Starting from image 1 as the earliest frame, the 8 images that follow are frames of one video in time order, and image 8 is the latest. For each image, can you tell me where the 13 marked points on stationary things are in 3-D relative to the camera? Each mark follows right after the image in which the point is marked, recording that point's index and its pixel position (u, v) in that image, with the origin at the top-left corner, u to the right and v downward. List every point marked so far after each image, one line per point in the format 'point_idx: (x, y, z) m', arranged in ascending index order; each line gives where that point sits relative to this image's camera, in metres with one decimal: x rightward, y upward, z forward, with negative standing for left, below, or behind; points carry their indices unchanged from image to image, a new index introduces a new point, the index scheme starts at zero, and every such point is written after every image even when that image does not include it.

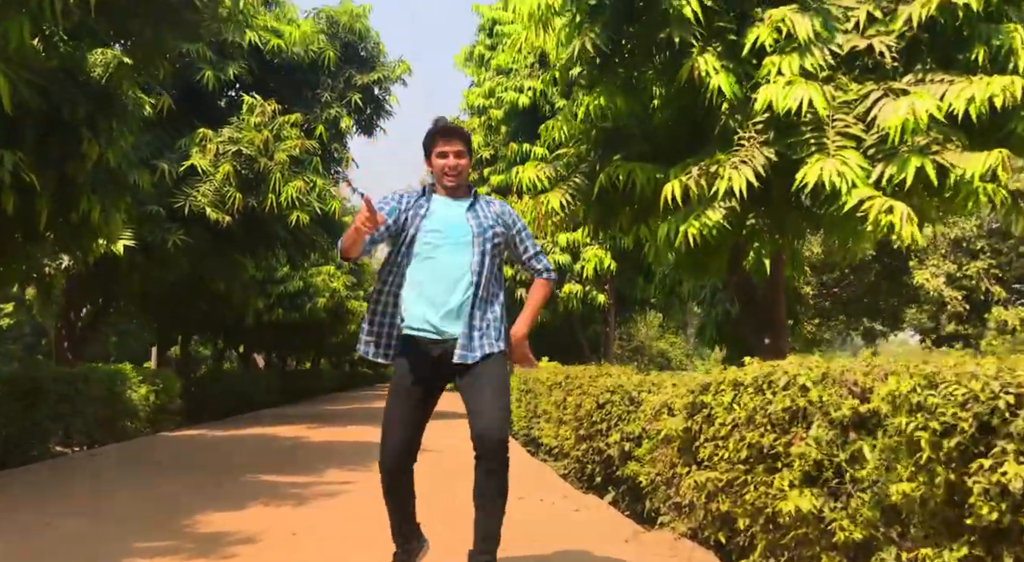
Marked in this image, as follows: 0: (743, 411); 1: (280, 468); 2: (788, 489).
0: (+0.9, -0.5, +3.4) m
1: (-2.0, -1.7, +7.5) m
2: (+1.0, -0.7, +3.0) m
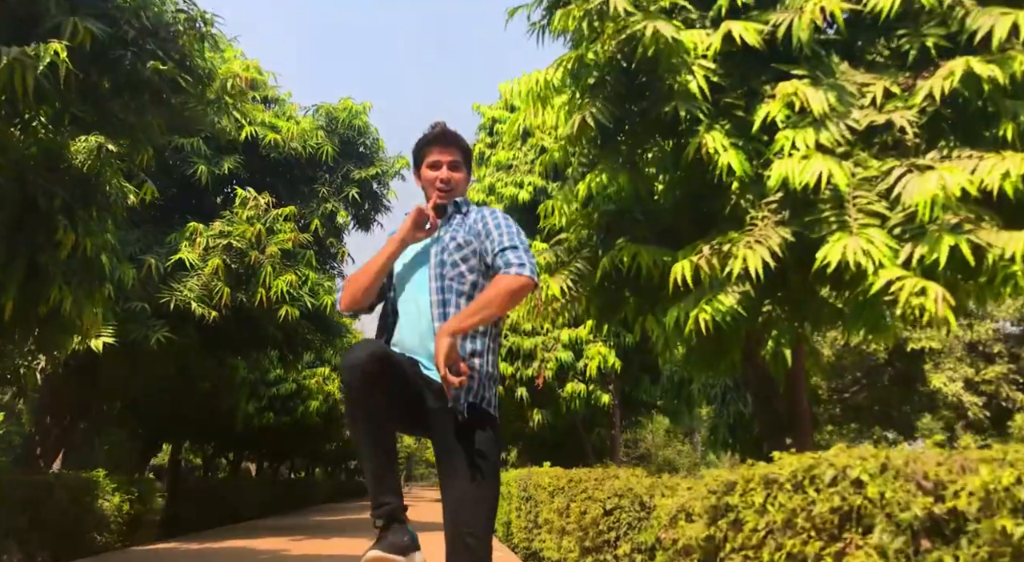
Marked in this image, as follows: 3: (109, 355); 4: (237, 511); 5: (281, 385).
0: (+0.9, -0.8, +2.9) m
1: (-2.1, -2.4, +6.8) m
2: (+1.0, -1.0, +2.5) m
3: (-4.7, -0.9, +10.1) m
4: (-6.1, -5.1, +19.0) m
5: (-4.6, -2.1, +17.1) m
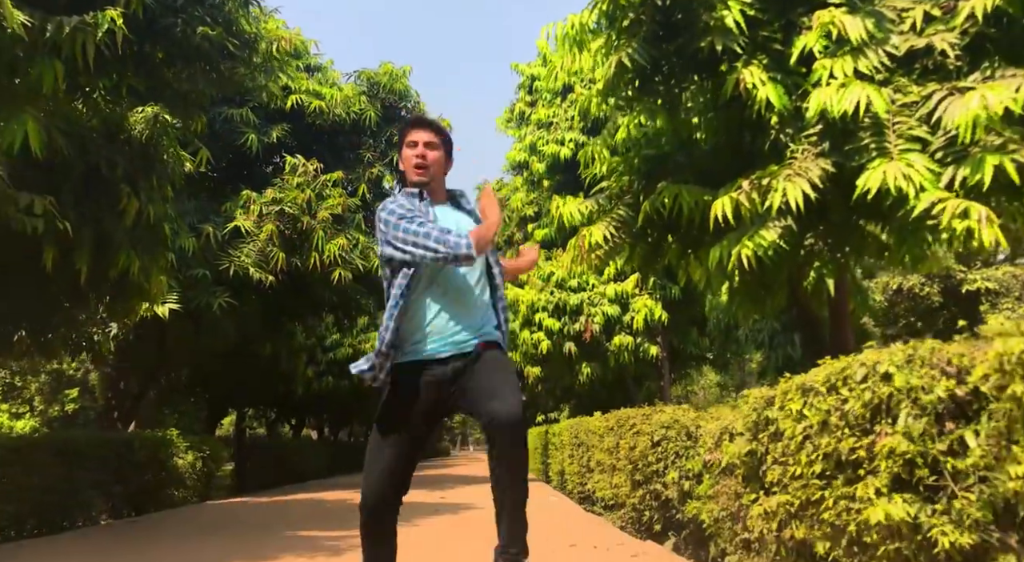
0: (+1.1, -0.5, +3.0) m
1: (-1.6, -2.1, +7.2) m
2: (+1.1, -0.7, +2.6) m
3: (-4.1, -0.5, +10.5) m
4: (-4.8, -4.4, +19.6) m
5: (-3.6, -1.4, +17.6) m
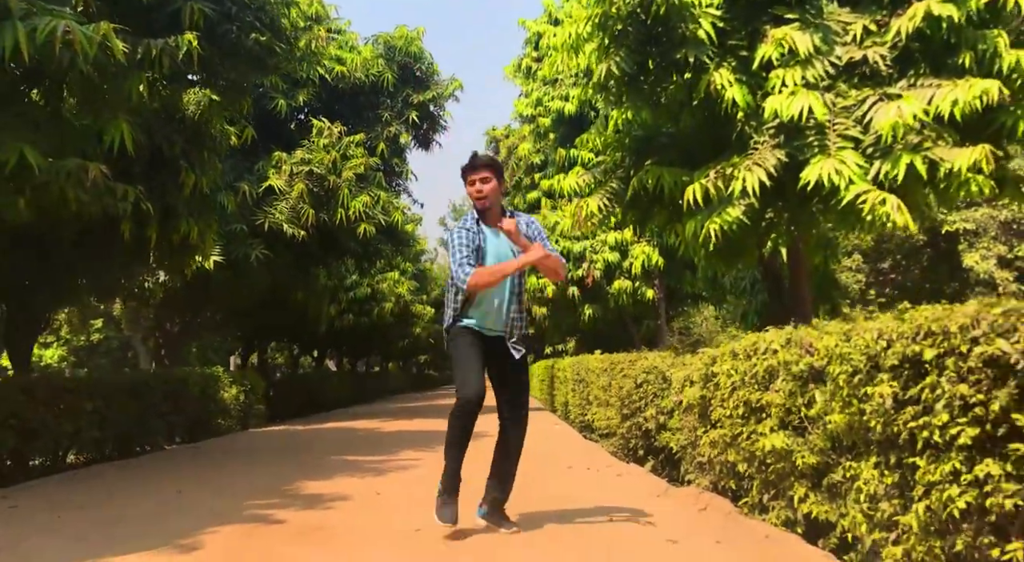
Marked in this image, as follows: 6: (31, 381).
0: (+1.1, -0.4, +4.2) m
1: (-1.5, -1.7, +8.5) m
2: (+1.1, -0.7, +3.8) m
3: (-4.0, +0.1, +11.7) m
4: (-4.6, -3.0, +21.1) m
5: (-3.4, -0.2, +18.8) m
6: (-4.1, -0.9, +7.3) m
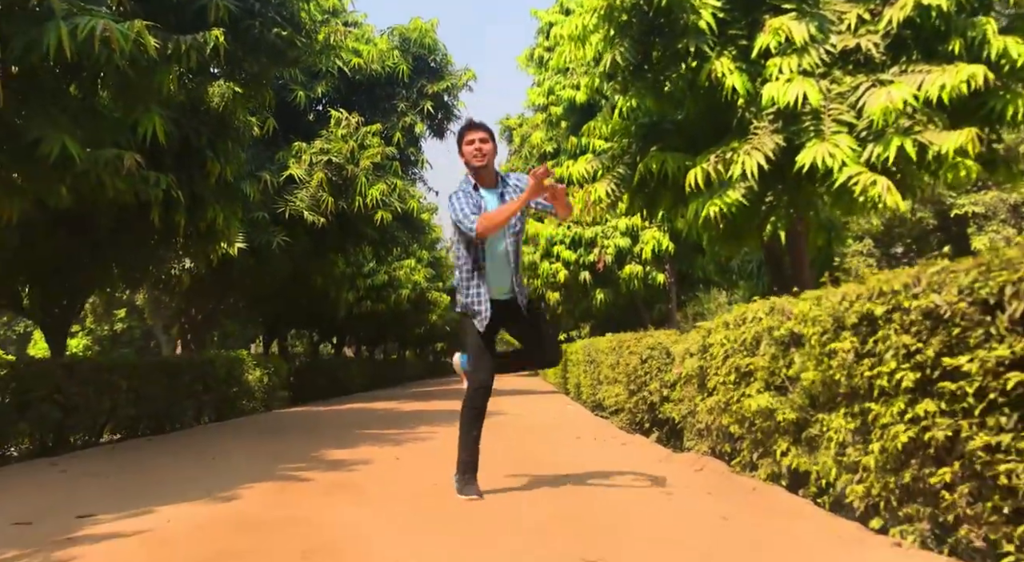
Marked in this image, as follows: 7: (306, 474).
0: (+1.2, -0.3, +4.5) m
1: (-1.4, -1.5, +8.9) m
2: (+1.2, -0.6, +4.1) m
3: (-3.8, +0.3, +12.1) m
4: (-4.3, -2.7, +21.6) m
5: (-3.1, +0.1, +19.2) m
6: (-4.0, -0.7, +7.8) m
7: (-1.3, -1.2, +5.3) m
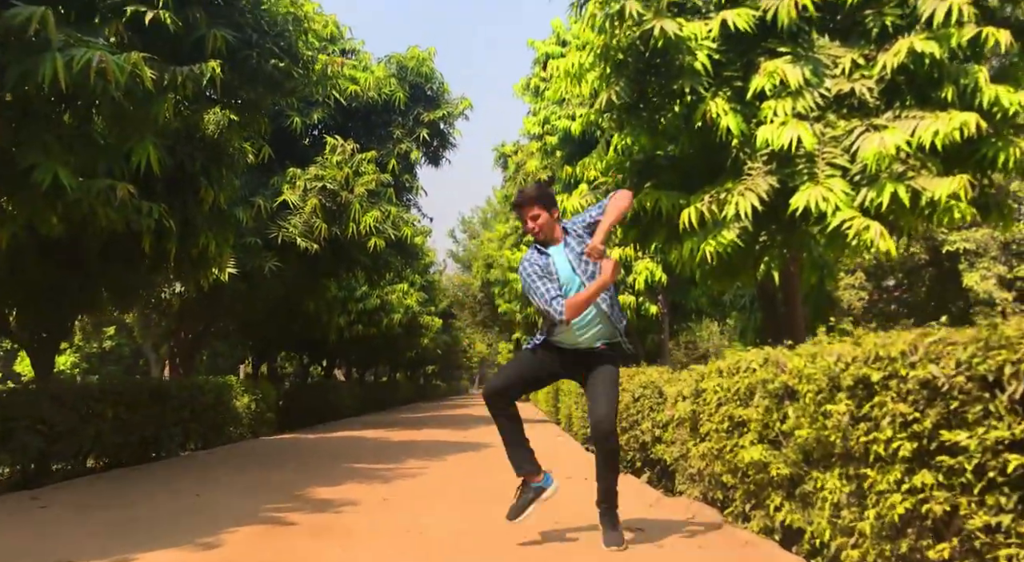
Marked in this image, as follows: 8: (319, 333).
0: (+1.1, -0.6, +4.5) m
1: (-1.5, -1.8, +8.8) m
2: (+1.1, -0.8, +4.1) m
3: (-3.9, 0.0, +12.1) m
4: (-4.5, -3.3, +21.5) m
5: (-3.3, -0.5, +19.2) m
6: (-4.1, -1.0, +7.7) m
7: (-1.3, -1.4, +5.2) m
8: (-3.9, -1.1, +17.3) m
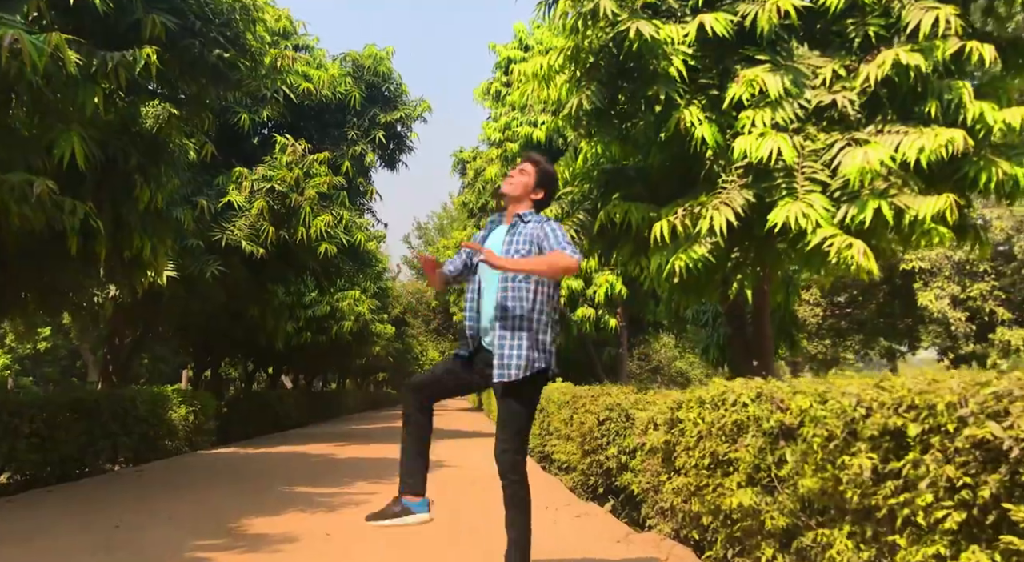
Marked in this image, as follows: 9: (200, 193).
0: (+0.9, -0.7, +4.1) m
1: (-1.9, -1.9, +8.2) m
2: (+1.0, -0.9, +3.7) m
3: (-4.5, -0.1, +11.4) m
4: (-5.7, -3.4, +20.7) m
5: (-4.3, -0.6, +18.5) m
6: (-4.5, -1.0, +7.0) m
7: (-1.6, -1.5, +4.6) m
8: (-4.8, -1.1, +16.6) m
9: (-4.1, +1.2, +11.2) m
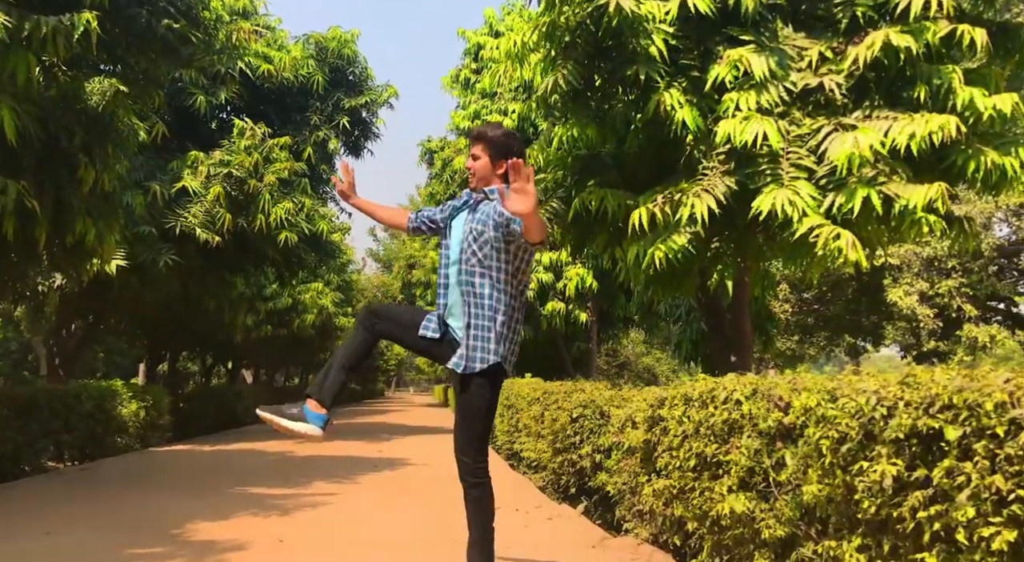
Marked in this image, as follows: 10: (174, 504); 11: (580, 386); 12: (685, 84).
0: (+0.8, -0.6, +3.8) m
1: (-2.2, -1.8, +7.8) m
2: (+0.8, -0.8, +3.4) m
3: (-4.9, +0.1, +10.8) m
4: (-6.5, -3.2, +20.1) m
5: (-5.0, -0.4, +18.0) m
6: (-4.7, -0.9, +6.5) m
7: (-1.7, -1.4, +4.2) m
8: (-5.4, -1.0, +16.0) m
9: (-4.5, +1.3, +10.7) m
10: (-2.5, -1.7, +6.3) m
11: (+0.5, -0.8, +6.9) m
12: (+1.2, +1.4, +6.1) m
